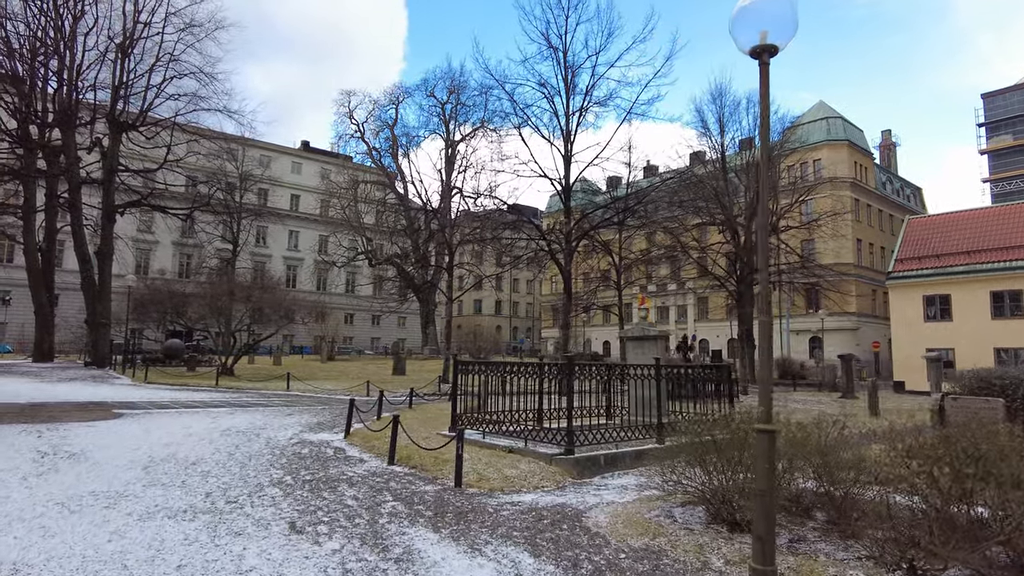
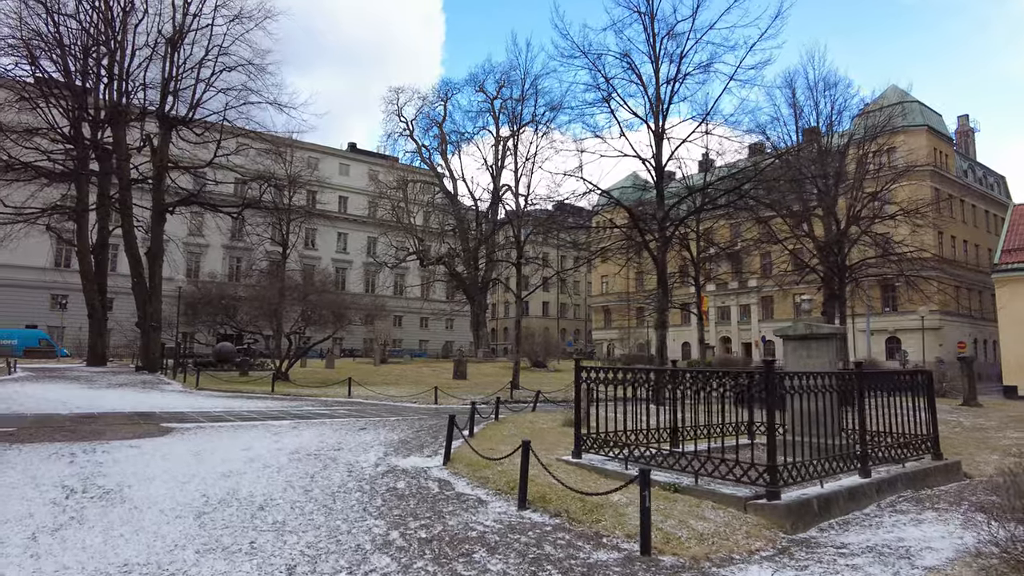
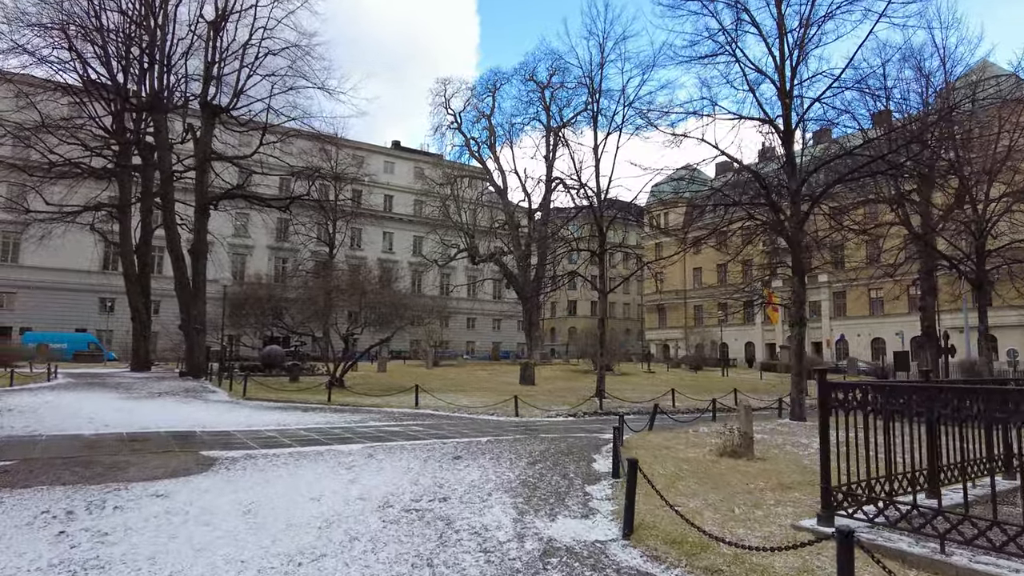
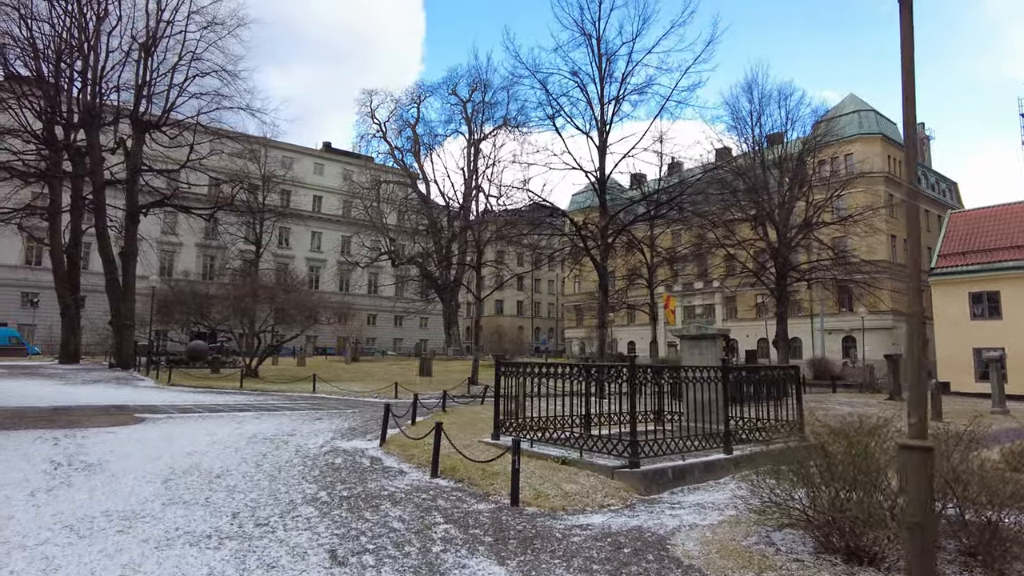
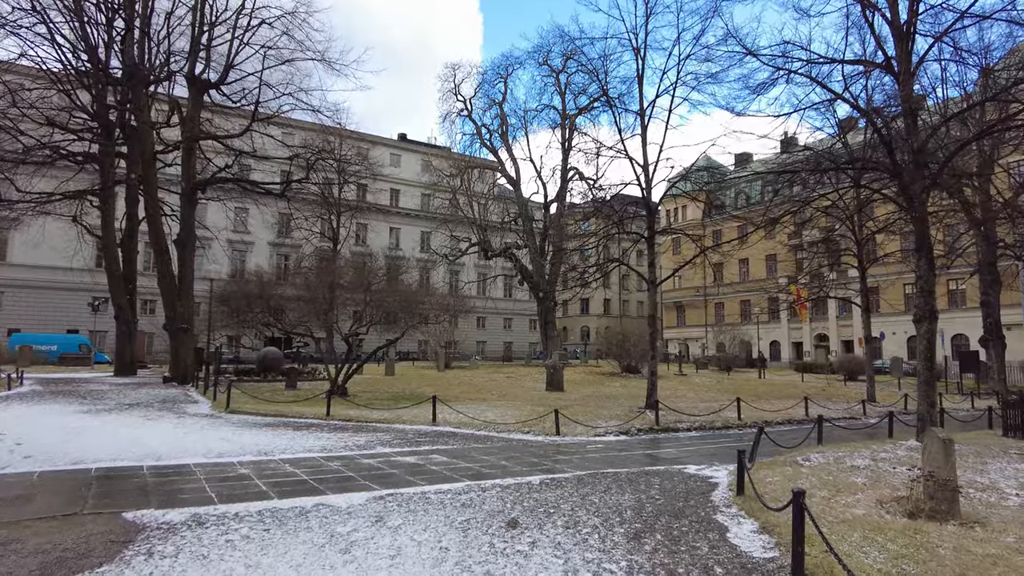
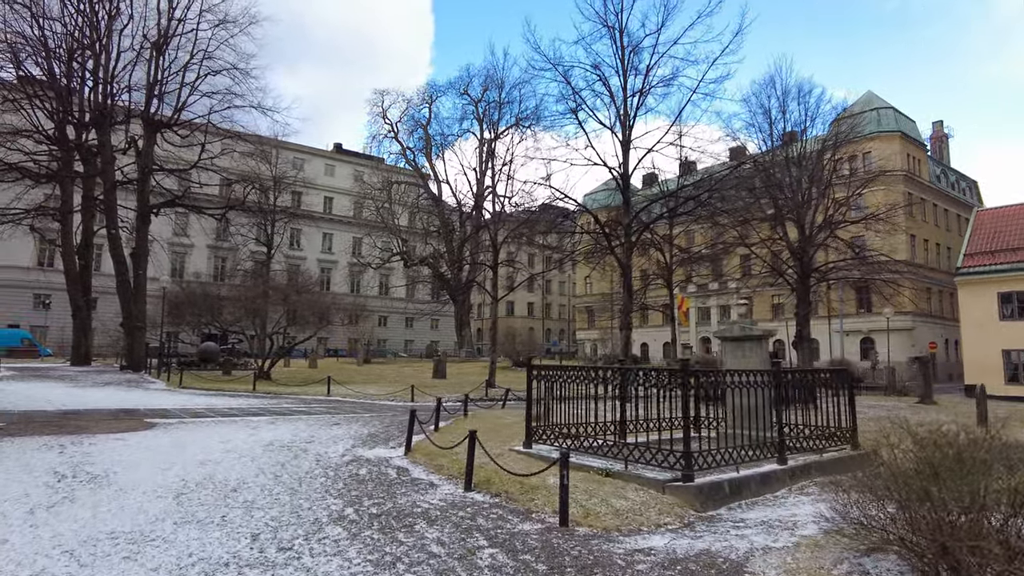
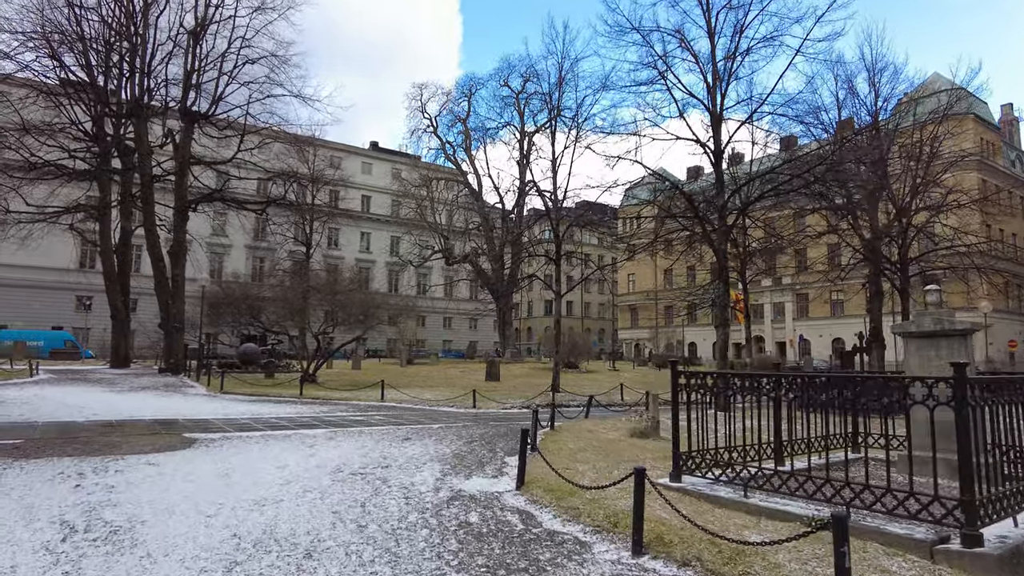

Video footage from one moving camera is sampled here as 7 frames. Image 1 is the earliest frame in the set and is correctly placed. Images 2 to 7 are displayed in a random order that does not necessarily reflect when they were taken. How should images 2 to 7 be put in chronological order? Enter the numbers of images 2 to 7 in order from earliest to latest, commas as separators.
4, 6, 2, 7, 3, 5
